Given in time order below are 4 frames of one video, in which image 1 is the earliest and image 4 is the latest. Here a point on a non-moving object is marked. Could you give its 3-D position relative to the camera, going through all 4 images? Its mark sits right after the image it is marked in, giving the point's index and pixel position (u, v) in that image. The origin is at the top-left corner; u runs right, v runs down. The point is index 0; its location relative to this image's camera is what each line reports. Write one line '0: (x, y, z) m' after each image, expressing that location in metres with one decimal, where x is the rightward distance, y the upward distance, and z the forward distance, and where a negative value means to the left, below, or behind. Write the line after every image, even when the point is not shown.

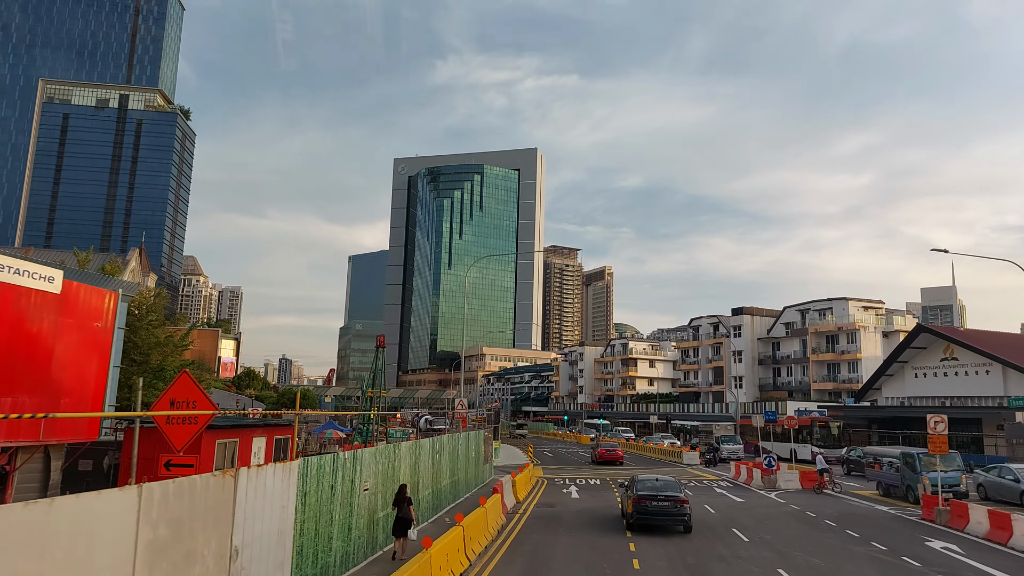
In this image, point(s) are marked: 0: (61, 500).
0: (-3.3, -1.5, +5.5) m
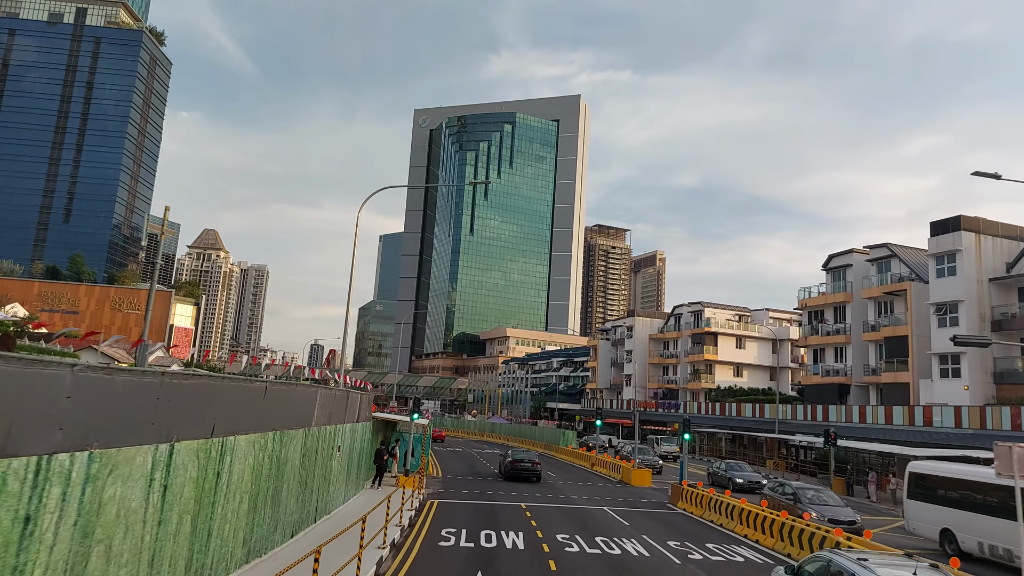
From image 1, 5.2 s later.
0: (-8.1, +4.7, -31.0) m
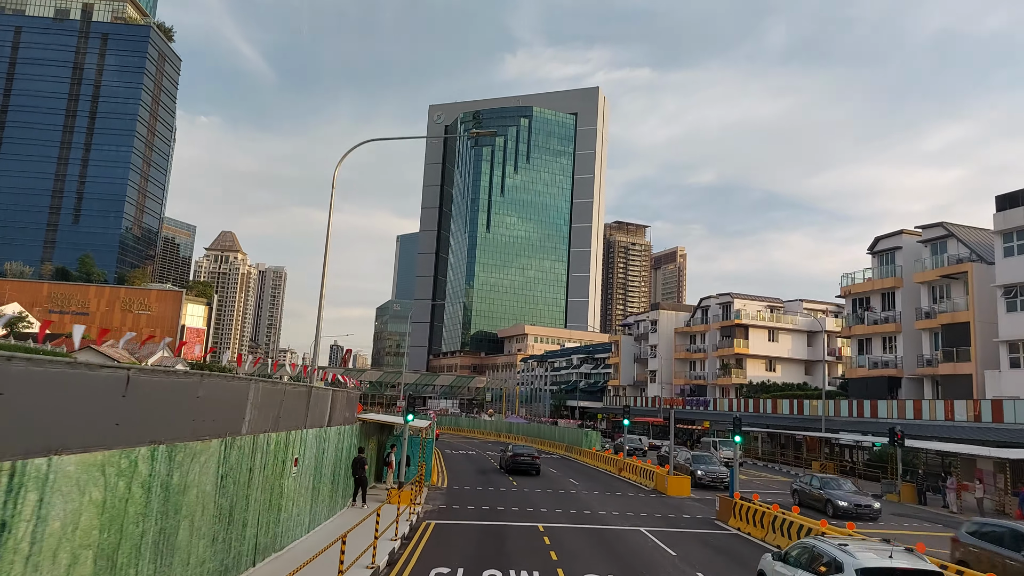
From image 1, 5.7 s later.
0: (-9.2, +5.2, -34.6) m
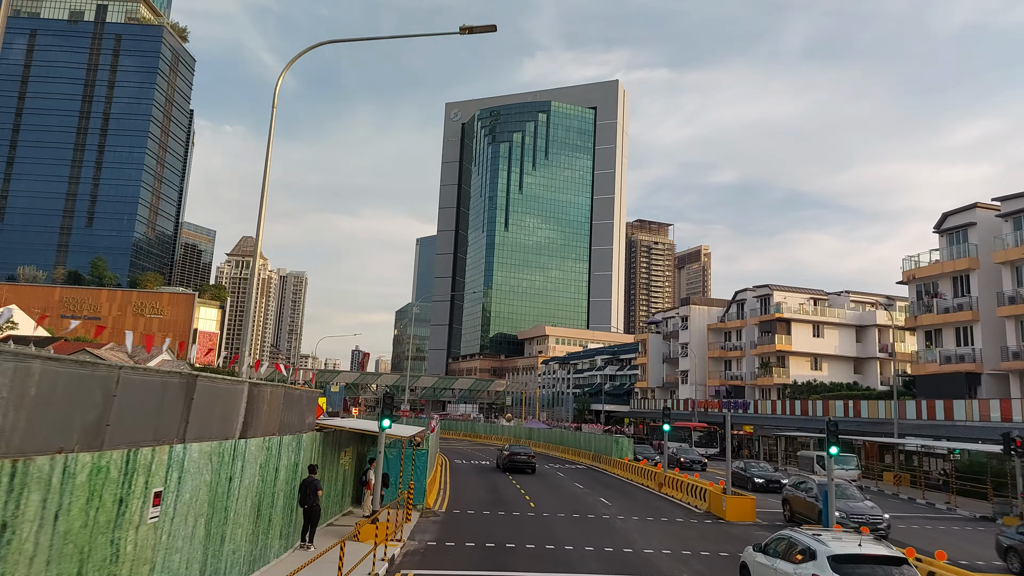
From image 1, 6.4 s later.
0: (-10.5, +6.1, -39.3) m
